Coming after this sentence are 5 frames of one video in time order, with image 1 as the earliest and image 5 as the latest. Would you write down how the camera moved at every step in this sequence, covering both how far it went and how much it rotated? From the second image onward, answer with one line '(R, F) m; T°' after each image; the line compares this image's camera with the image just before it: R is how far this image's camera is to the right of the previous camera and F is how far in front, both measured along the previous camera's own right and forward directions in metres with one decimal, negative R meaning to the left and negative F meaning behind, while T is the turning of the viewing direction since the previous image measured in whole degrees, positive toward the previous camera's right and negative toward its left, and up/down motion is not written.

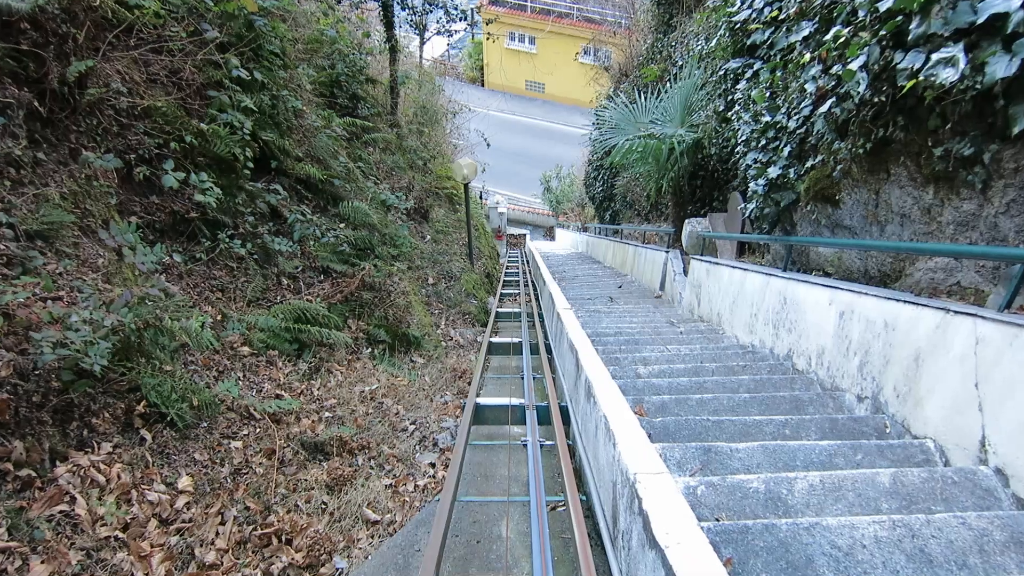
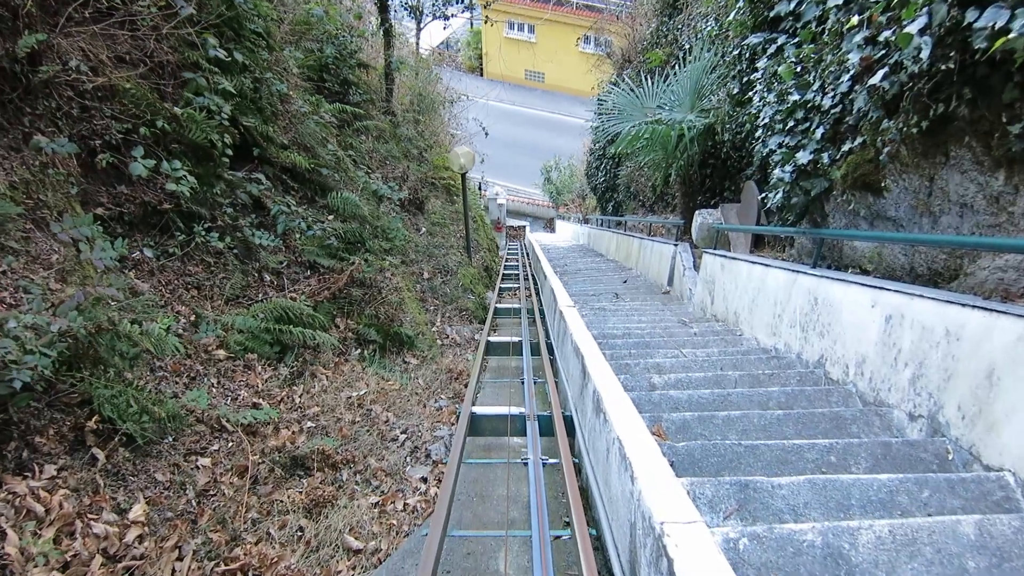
(0.0, +0.3) m; 0°
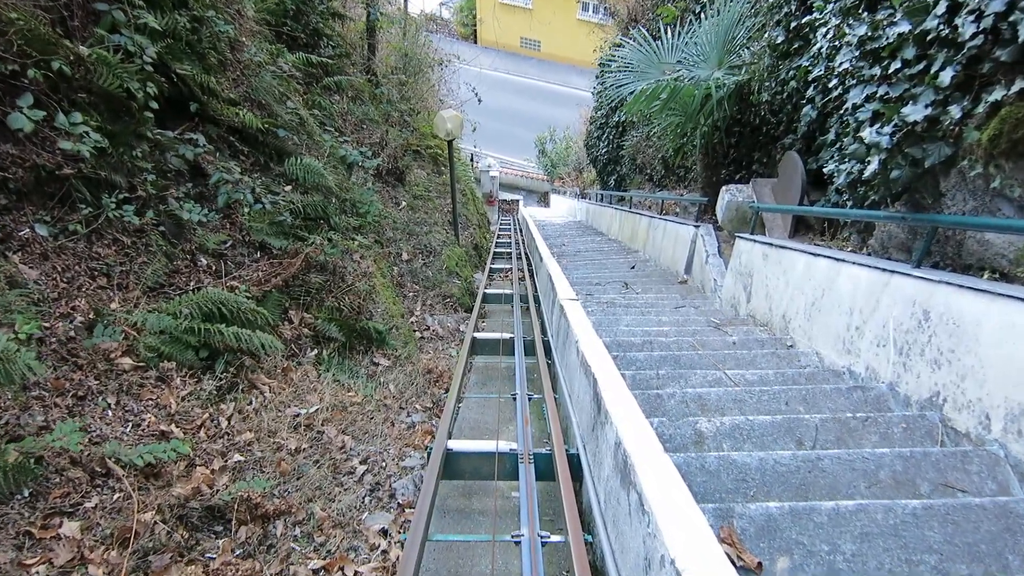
(0.0, +0.8) m; +1°
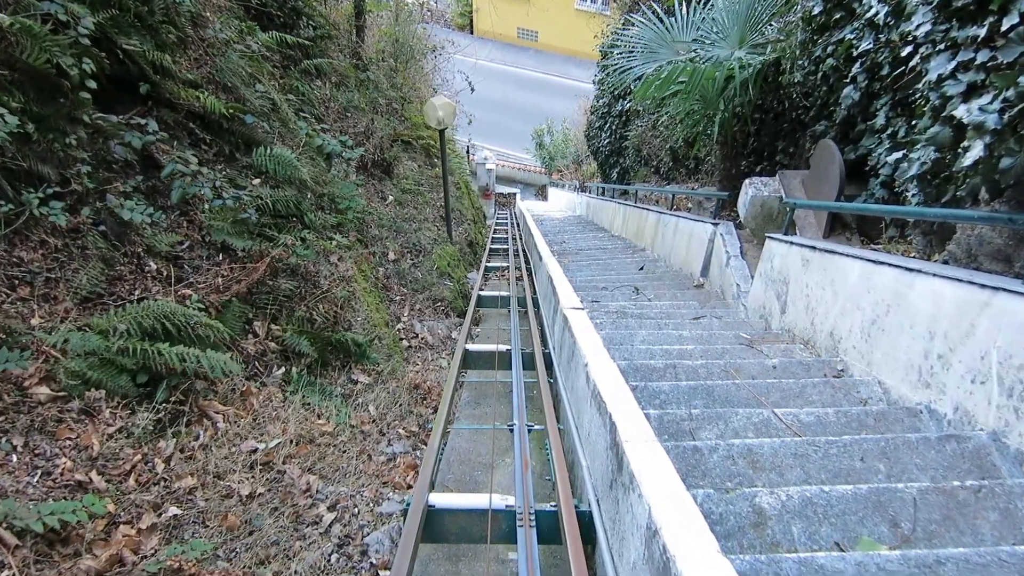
(0.0, +0.5) m; 0°
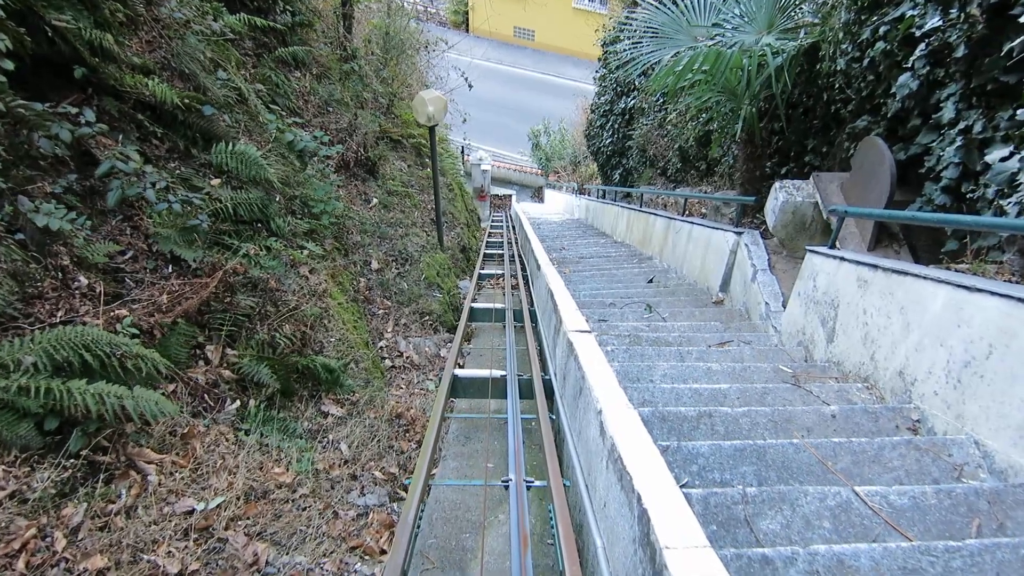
(0.0, +0.5) m; 0°
